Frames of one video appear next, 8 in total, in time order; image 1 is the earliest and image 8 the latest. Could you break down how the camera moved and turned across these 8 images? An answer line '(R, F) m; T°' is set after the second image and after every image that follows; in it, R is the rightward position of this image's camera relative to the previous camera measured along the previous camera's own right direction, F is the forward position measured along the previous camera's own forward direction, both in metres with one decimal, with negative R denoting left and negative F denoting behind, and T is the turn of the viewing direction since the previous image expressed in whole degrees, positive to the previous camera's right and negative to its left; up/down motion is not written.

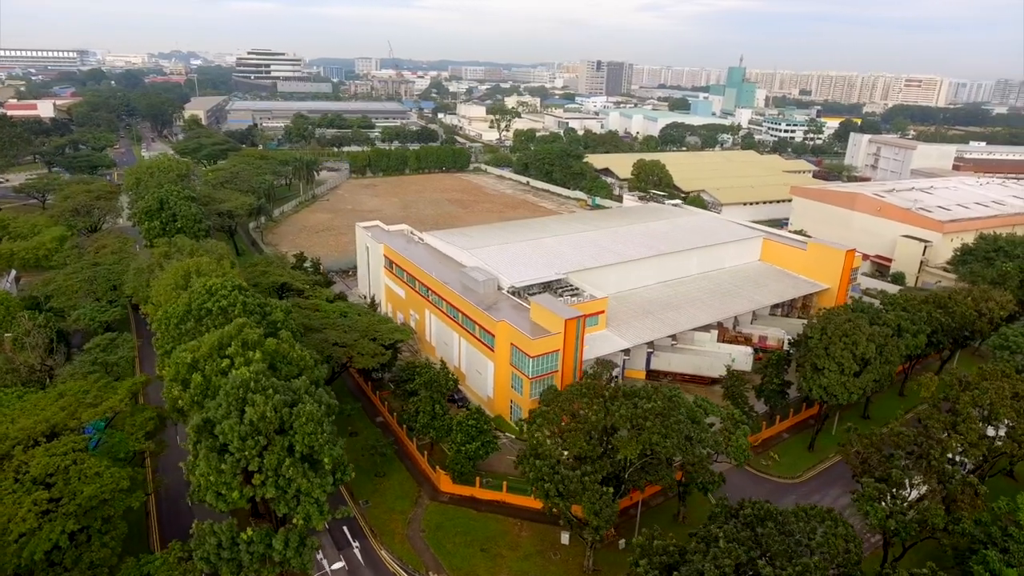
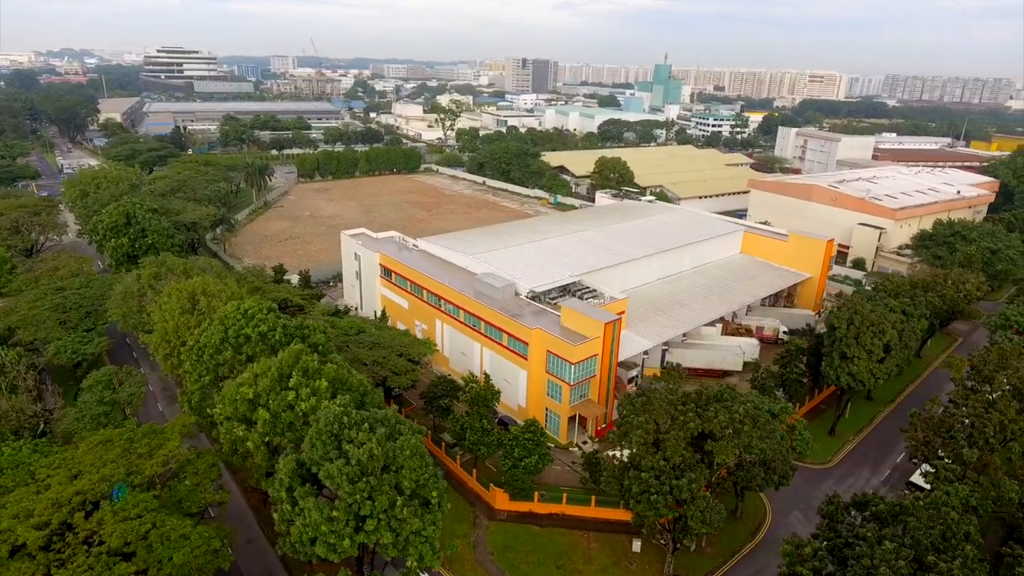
(-3.4, +0.8) m; +7°
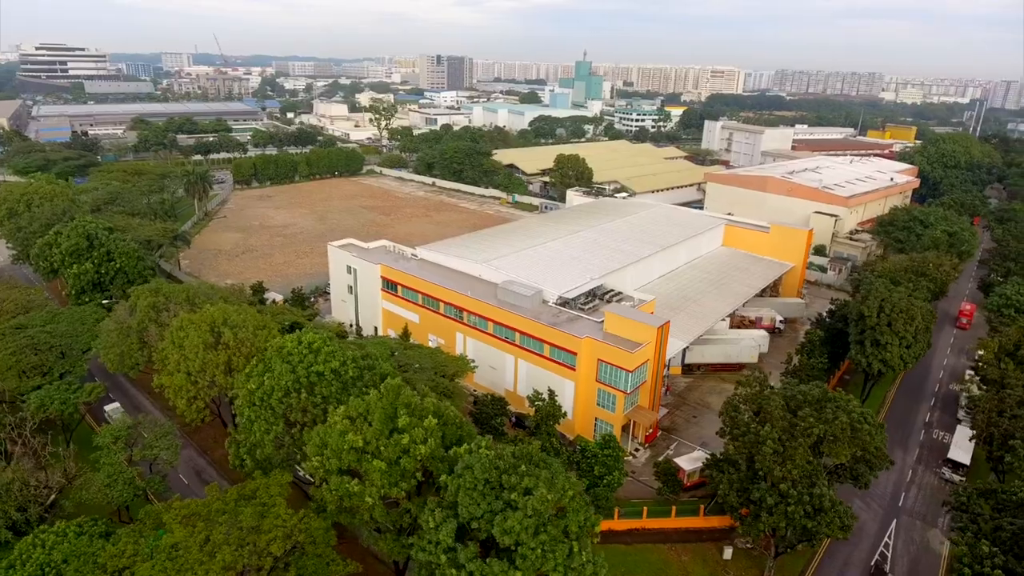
(-4.0, +1.3) m; +8°
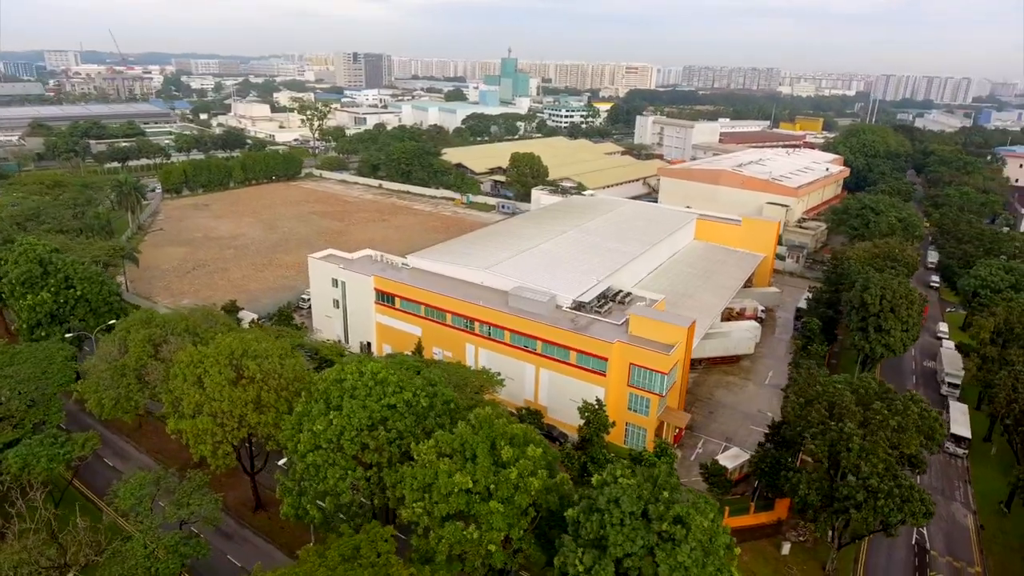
(-3.1, +1.0) m; +8°
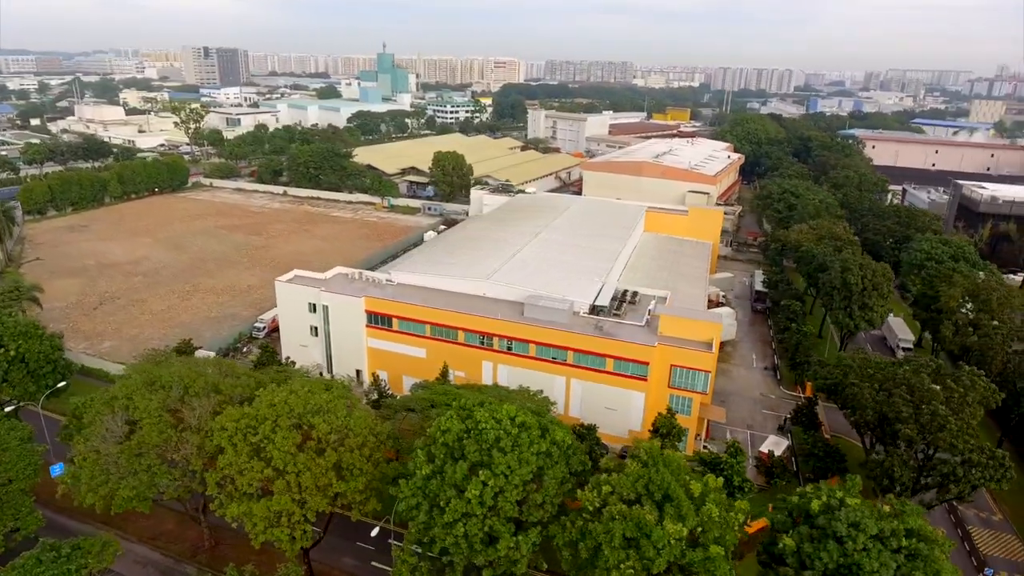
(-4.5, +1.7) m; +12°
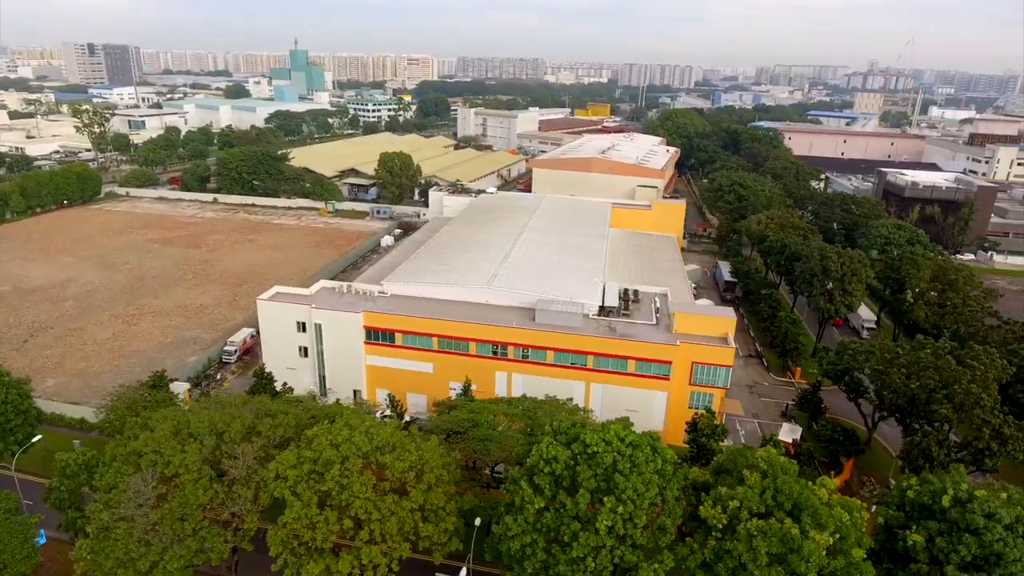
(-2.8, +0.9) m; +8°
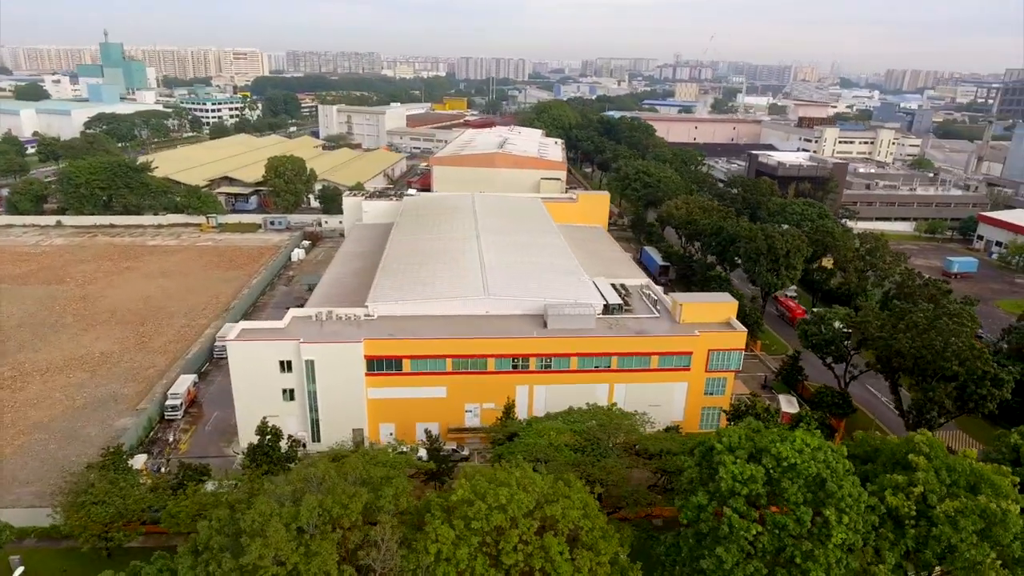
(-4.6, +1.7) m; +14°
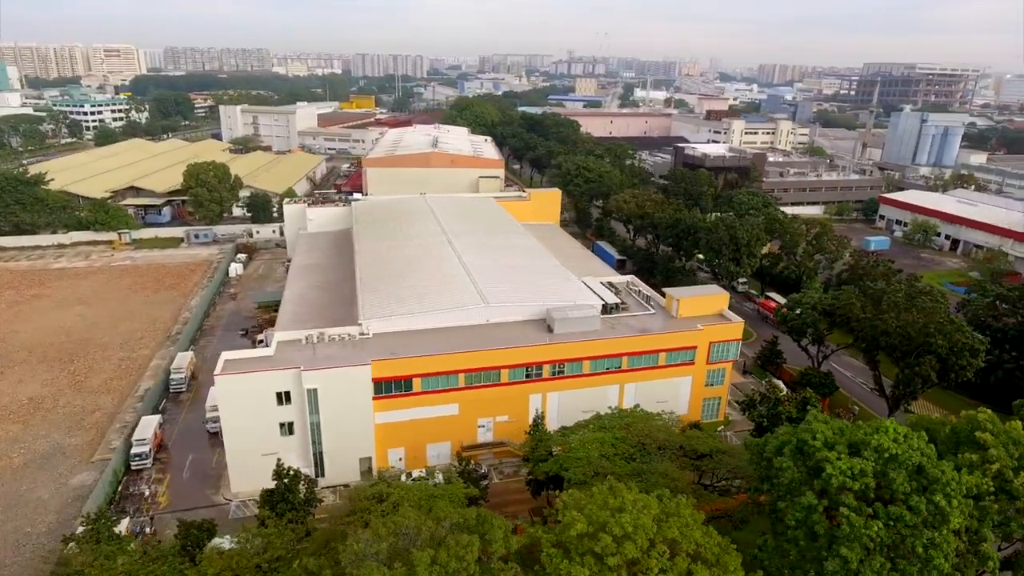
(-2.7, +0.9) m; +9°
